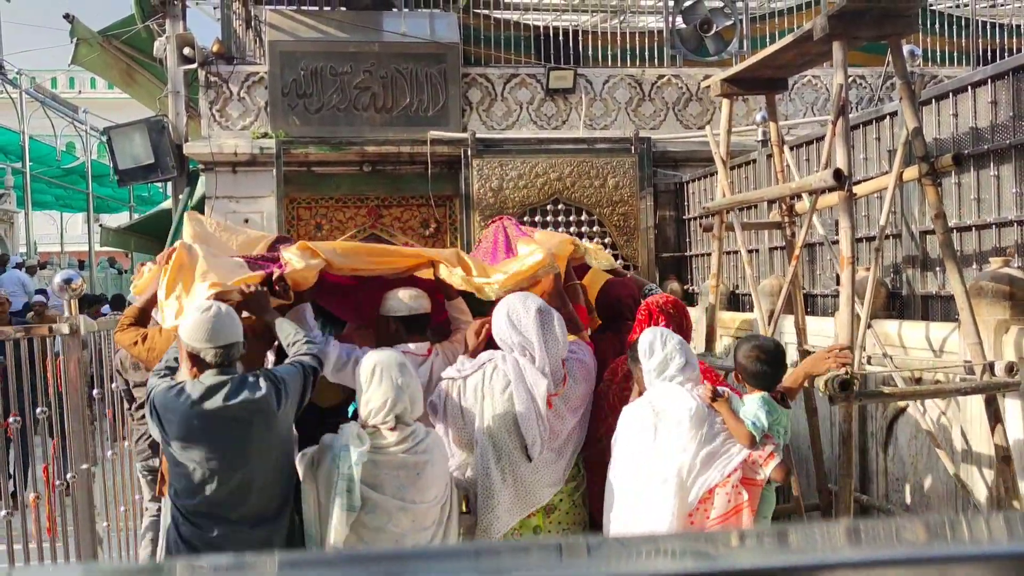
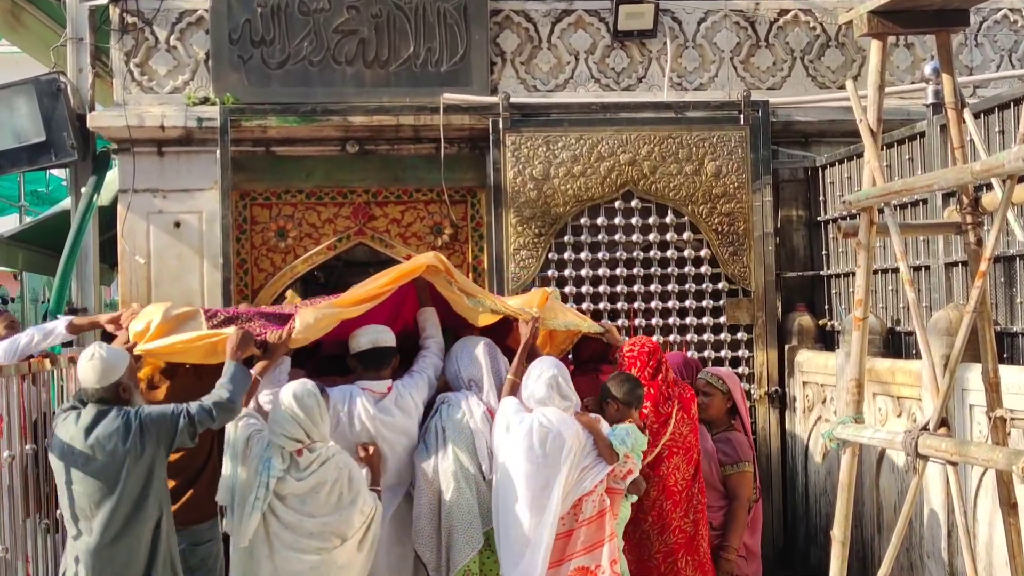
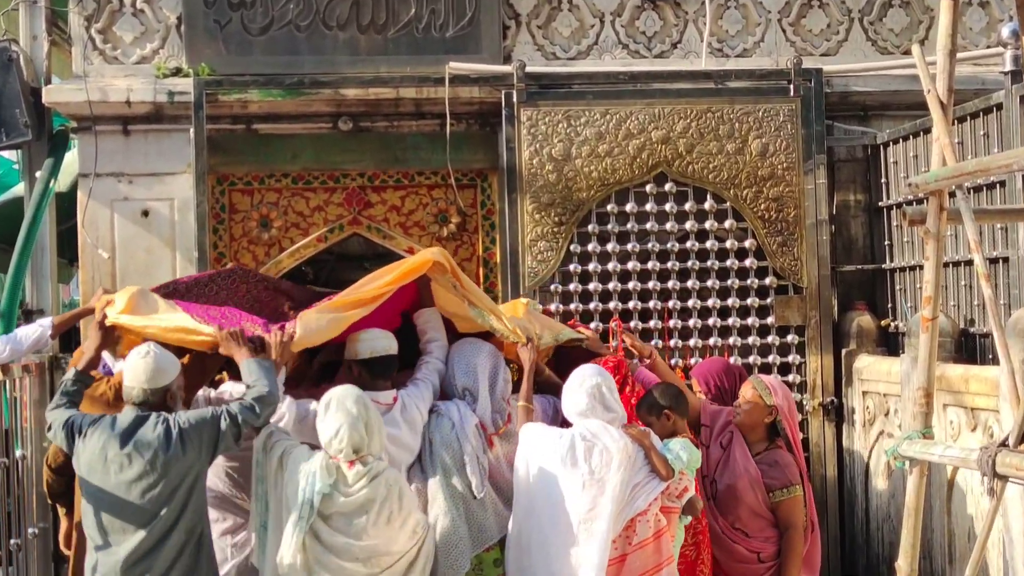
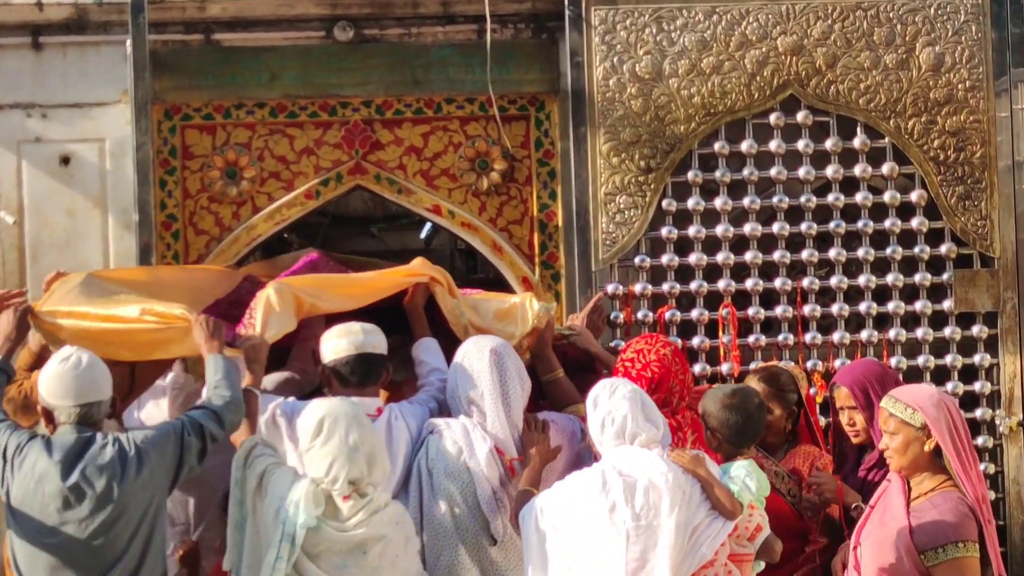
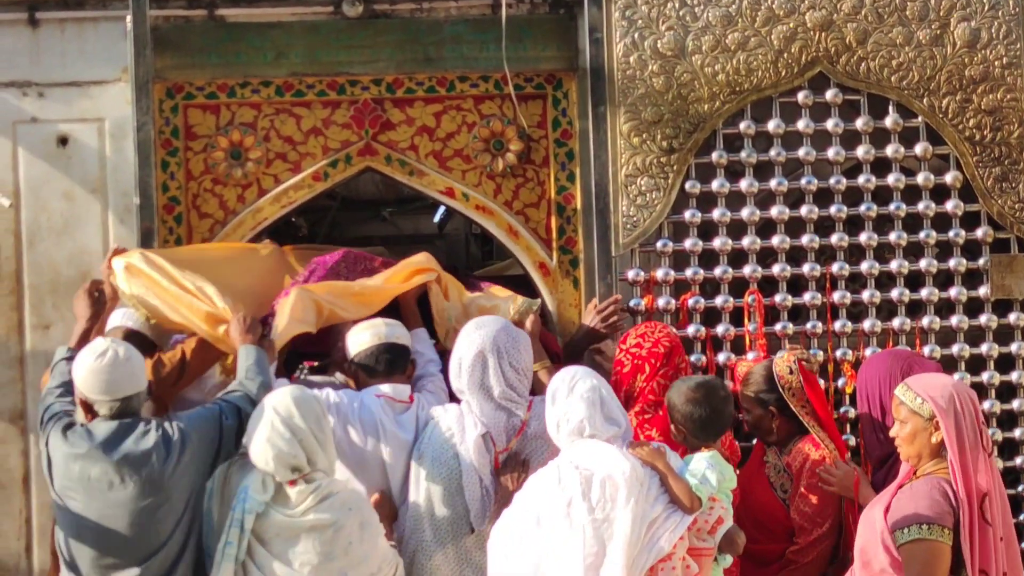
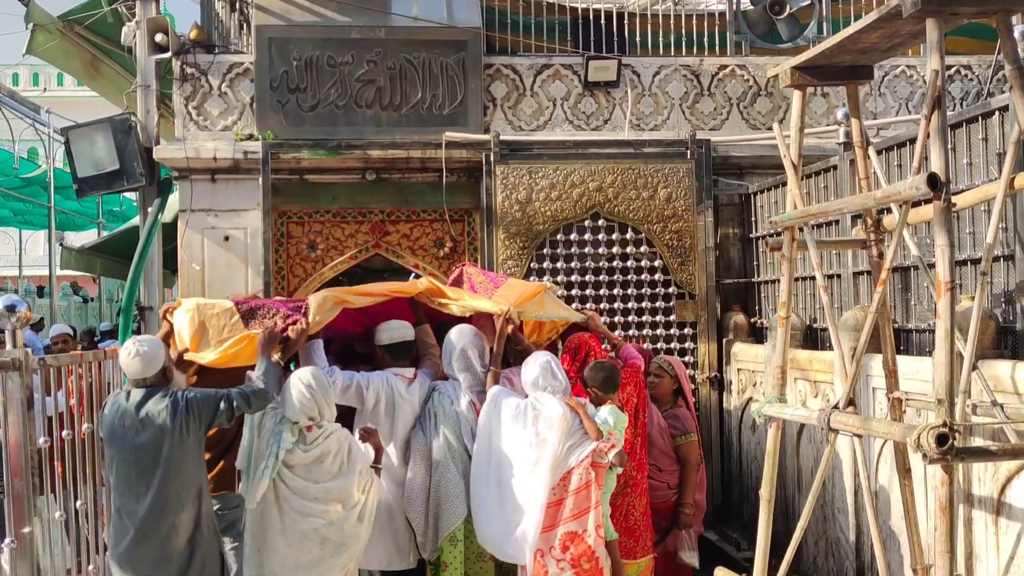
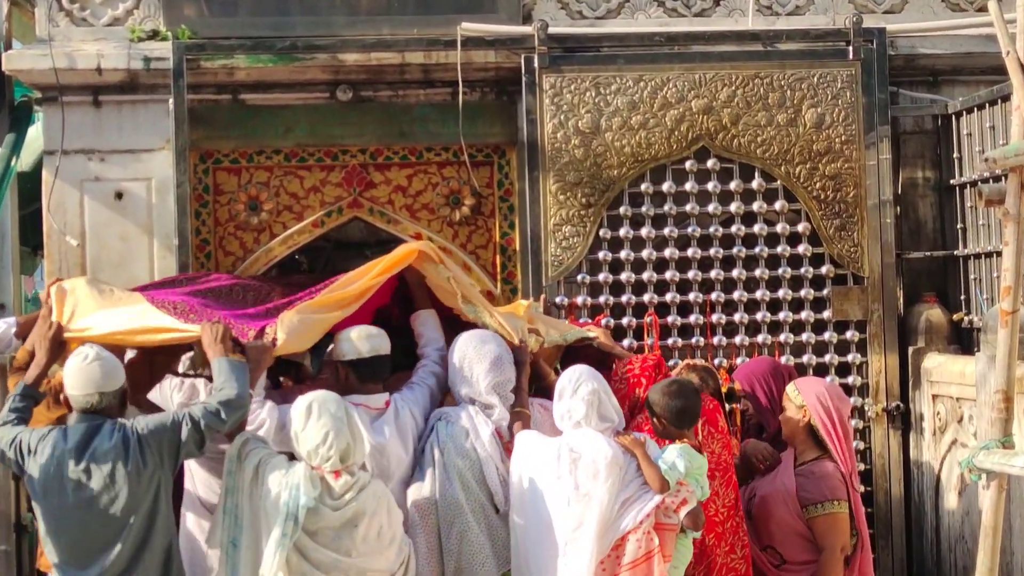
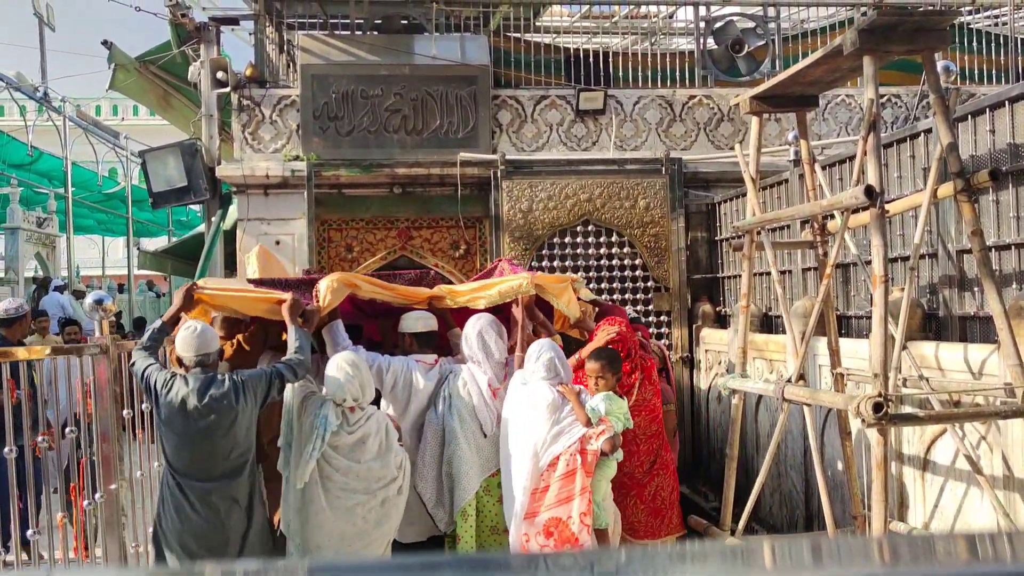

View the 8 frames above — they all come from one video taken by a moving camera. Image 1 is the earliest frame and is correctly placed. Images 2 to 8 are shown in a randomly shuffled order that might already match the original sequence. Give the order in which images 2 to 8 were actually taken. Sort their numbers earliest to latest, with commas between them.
8, 6, 2, 3, 7, 4, 5
